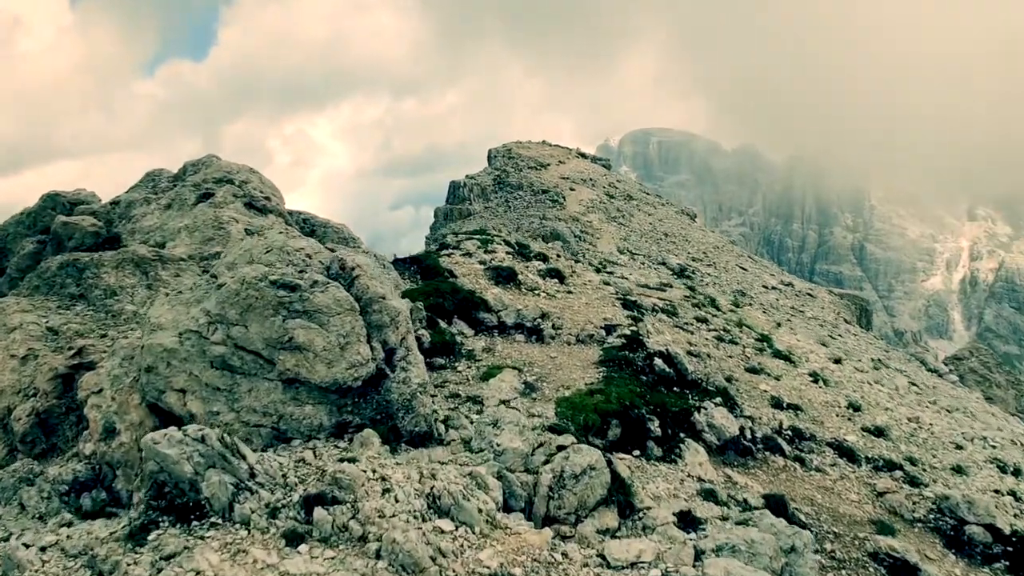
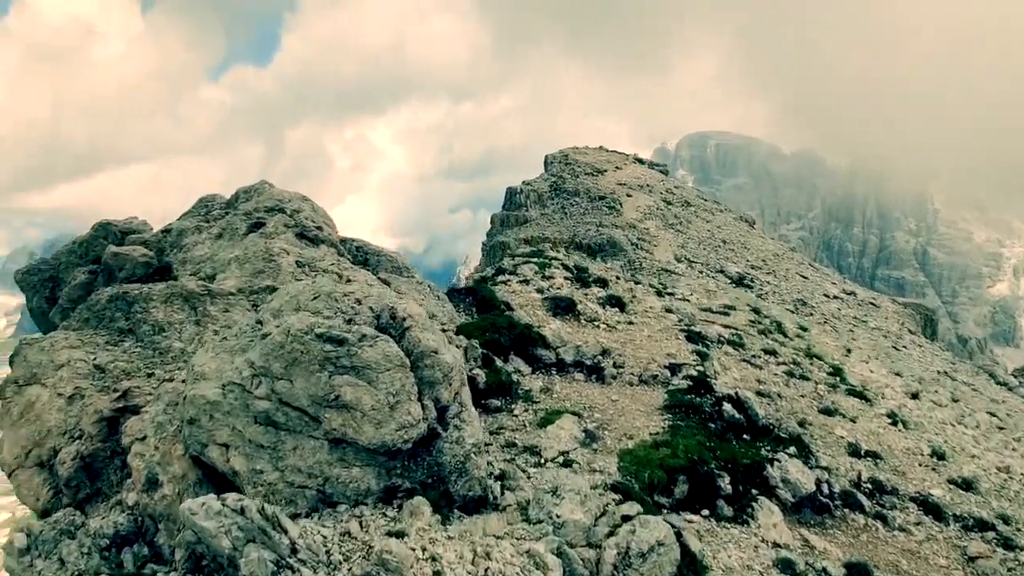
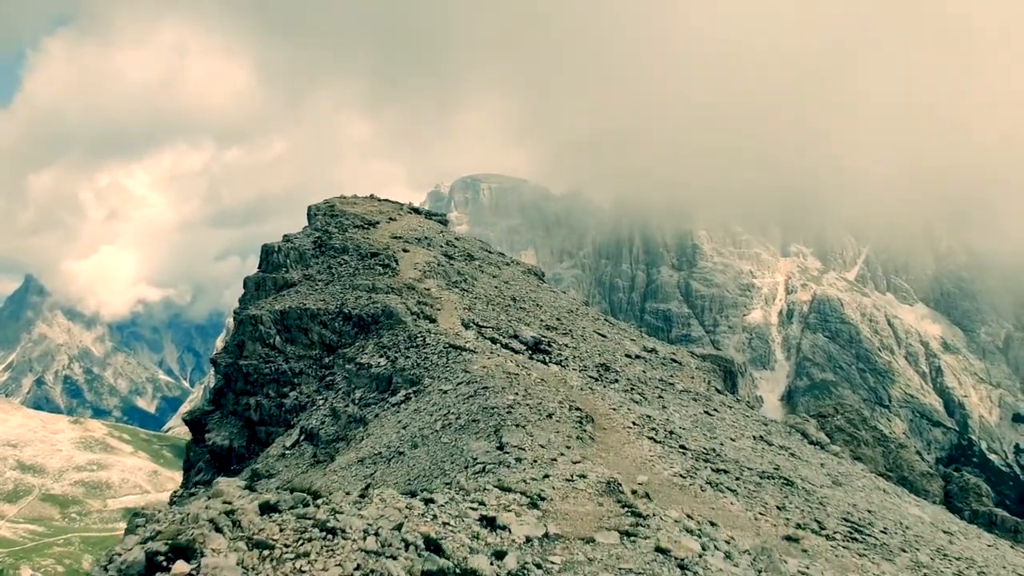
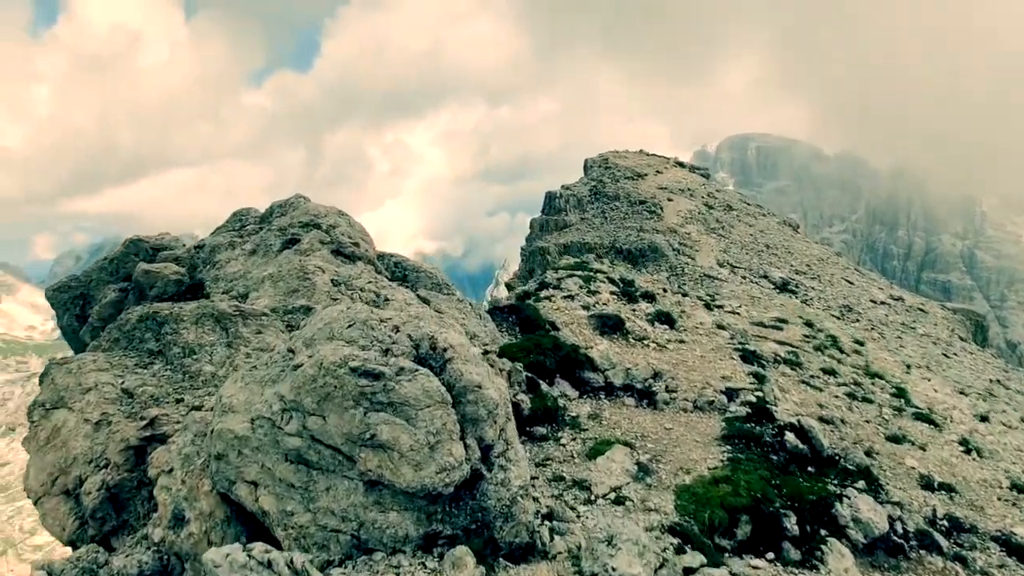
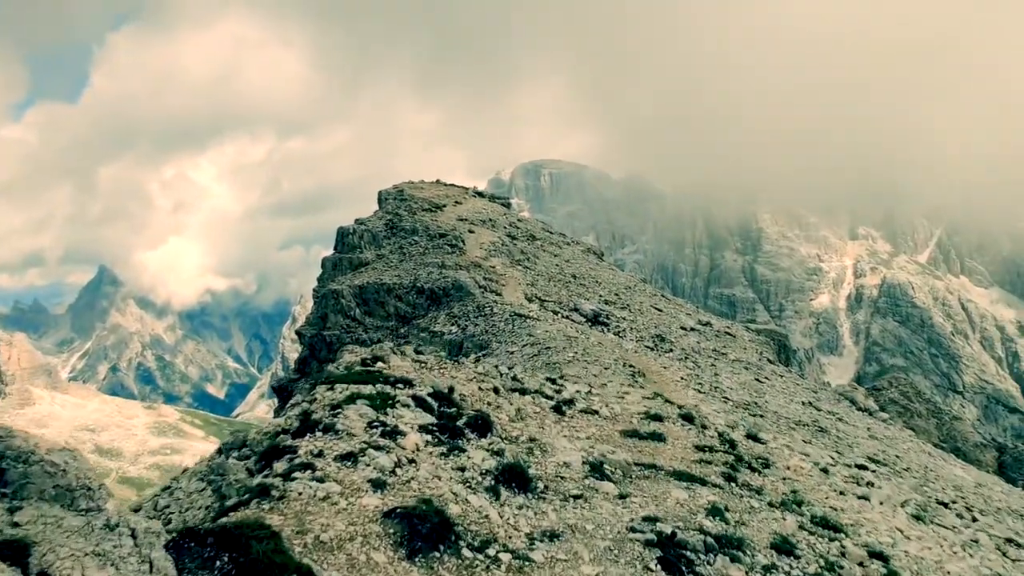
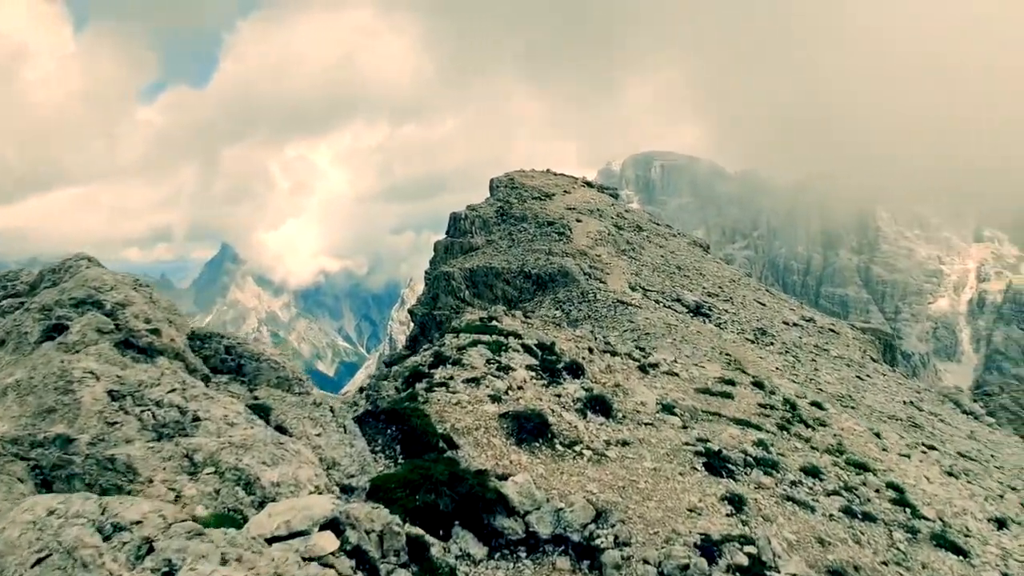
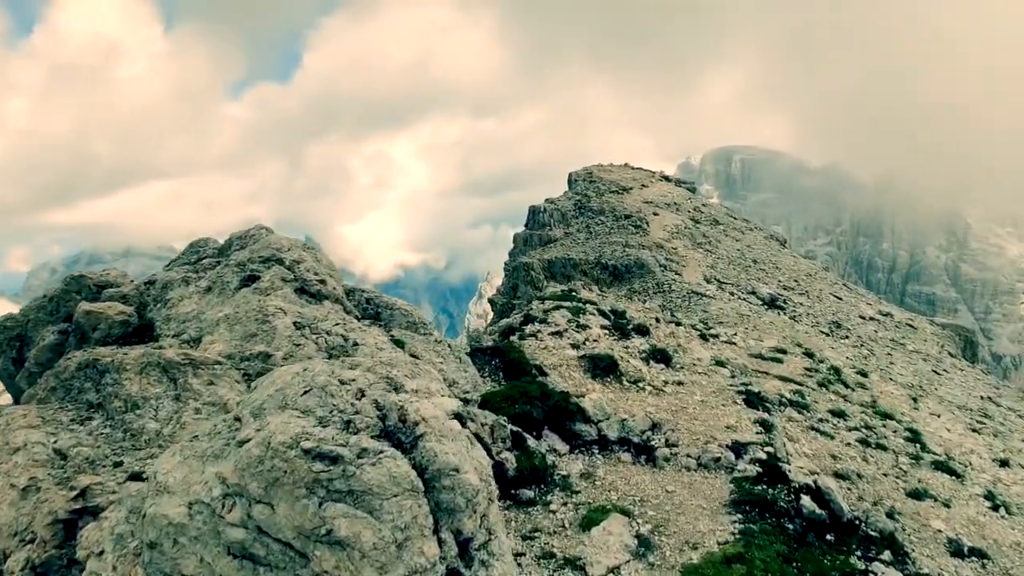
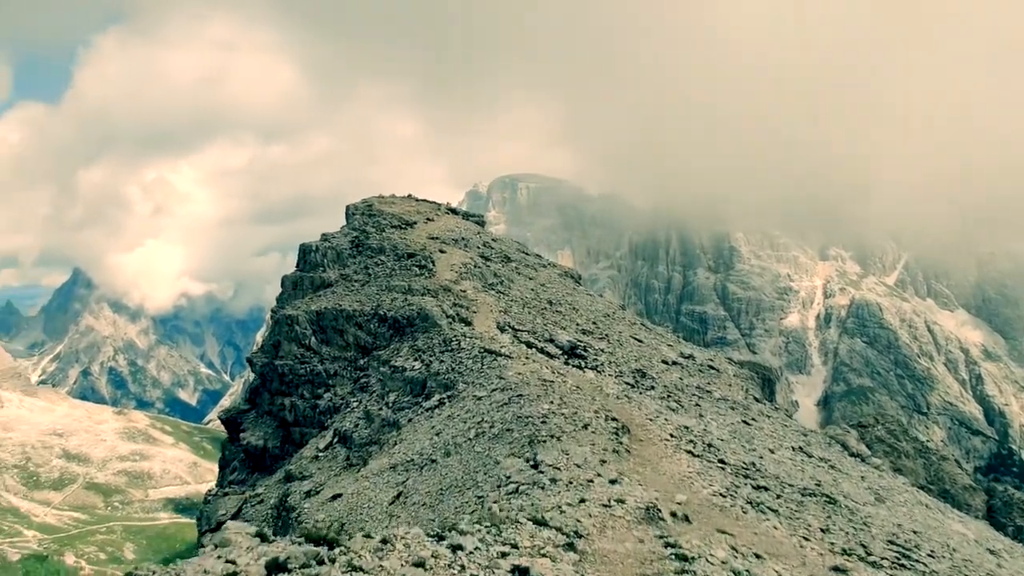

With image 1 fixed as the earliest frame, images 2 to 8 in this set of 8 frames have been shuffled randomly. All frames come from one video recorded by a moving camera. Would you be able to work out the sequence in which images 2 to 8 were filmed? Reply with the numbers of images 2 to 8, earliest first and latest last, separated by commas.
2, 4, 7, 6, 5, 3, 8
